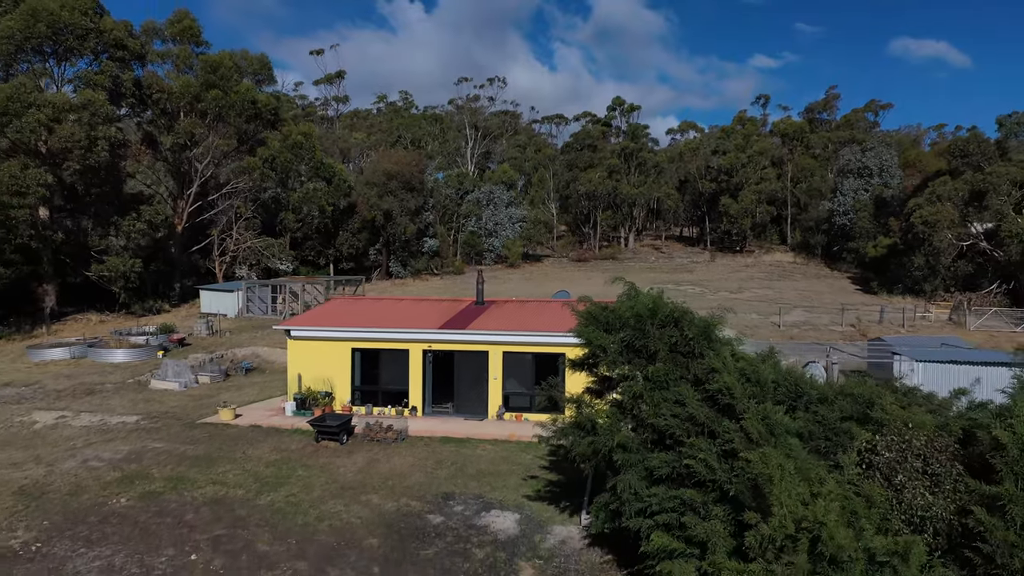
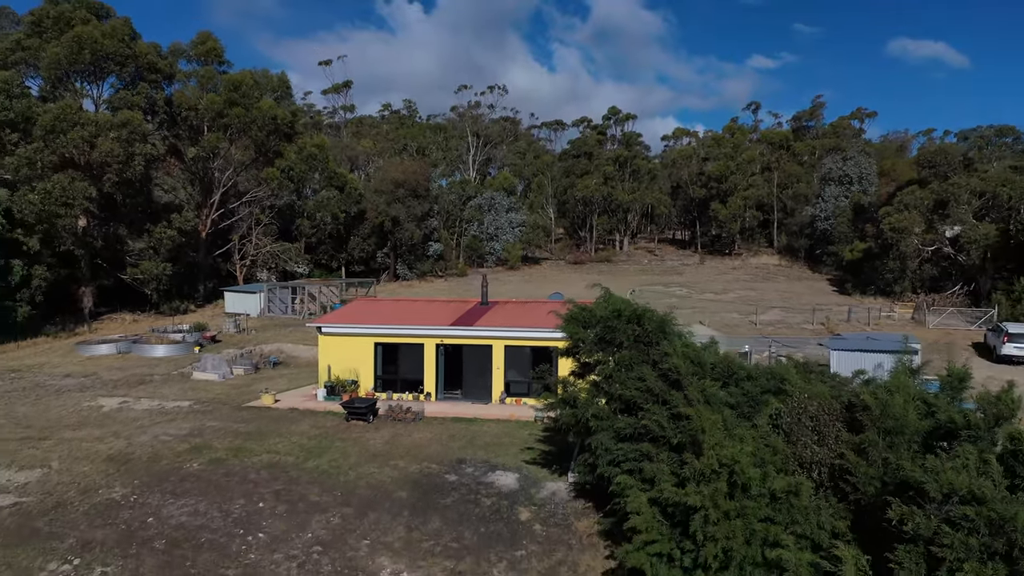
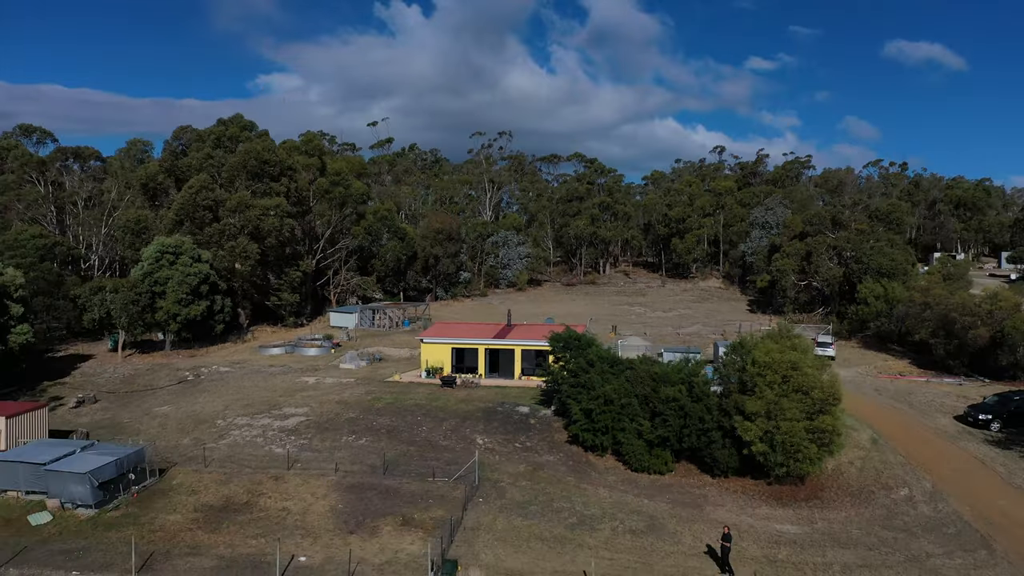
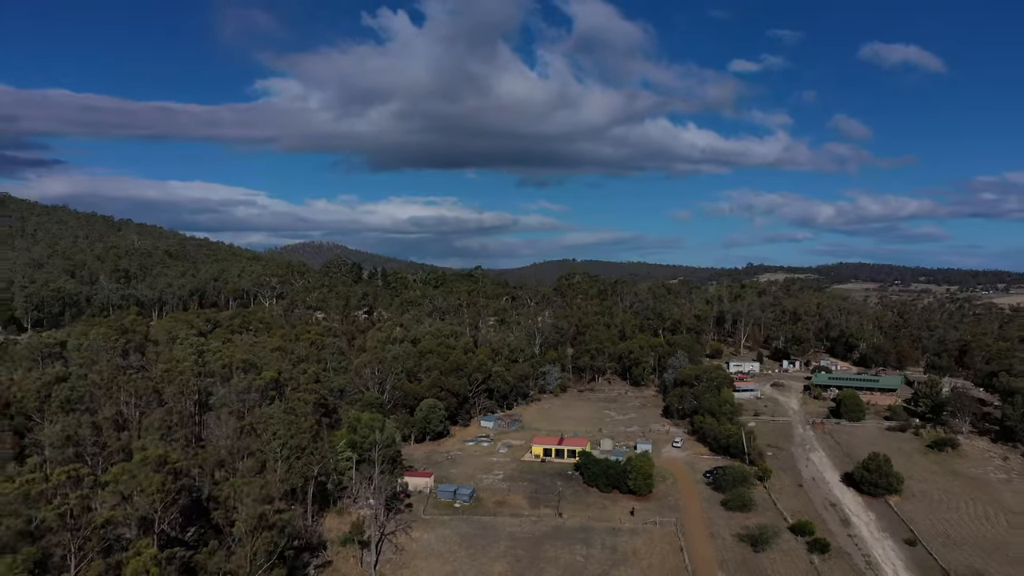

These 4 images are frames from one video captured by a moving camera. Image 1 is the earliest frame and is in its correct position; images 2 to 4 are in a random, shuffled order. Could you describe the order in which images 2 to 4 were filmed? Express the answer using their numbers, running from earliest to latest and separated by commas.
2, 3, 4
